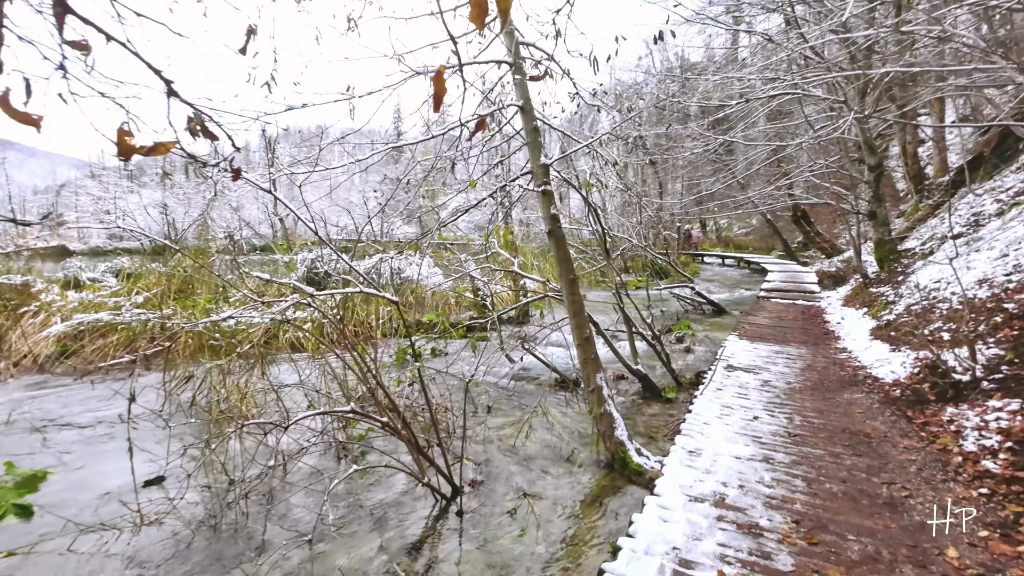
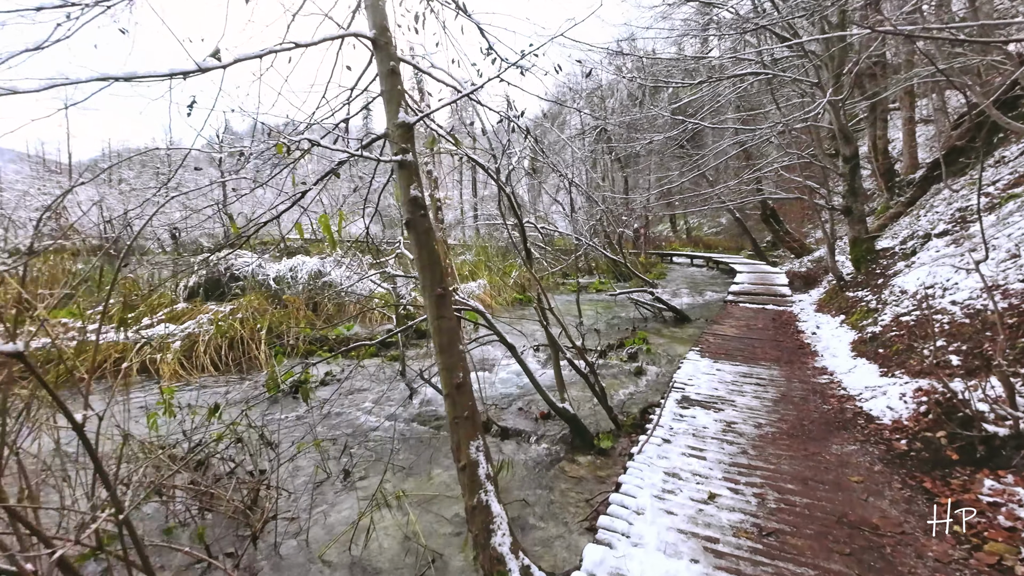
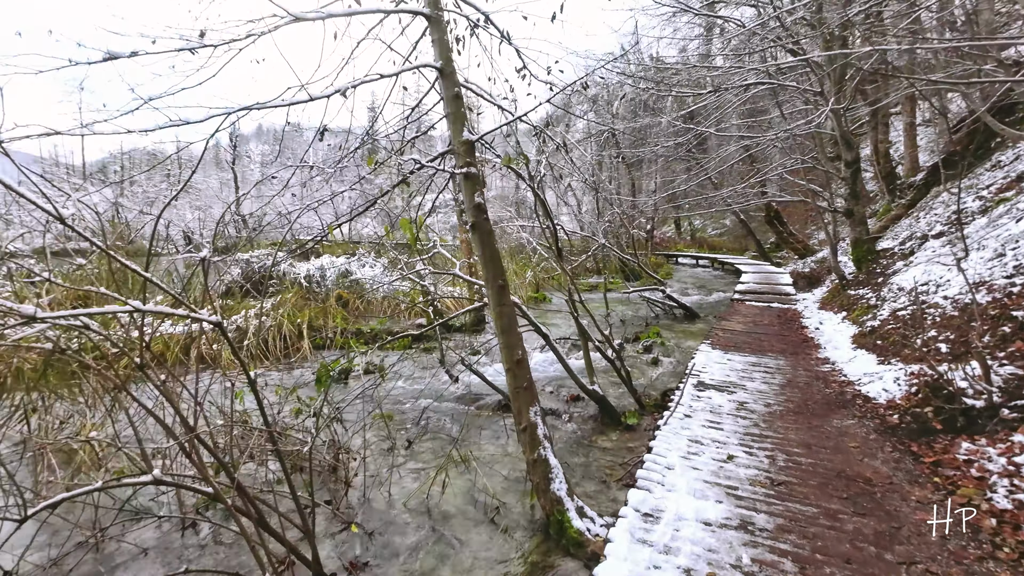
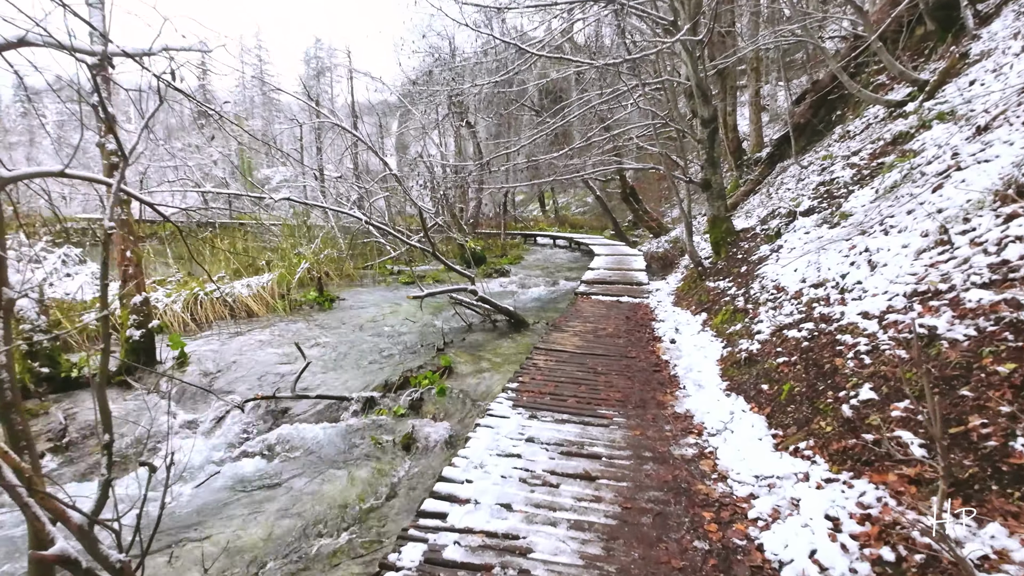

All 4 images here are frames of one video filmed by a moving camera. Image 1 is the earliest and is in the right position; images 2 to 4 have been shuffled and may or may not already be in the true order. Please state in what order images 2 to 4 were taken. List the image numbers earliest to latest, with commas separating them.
3, 2, 4
